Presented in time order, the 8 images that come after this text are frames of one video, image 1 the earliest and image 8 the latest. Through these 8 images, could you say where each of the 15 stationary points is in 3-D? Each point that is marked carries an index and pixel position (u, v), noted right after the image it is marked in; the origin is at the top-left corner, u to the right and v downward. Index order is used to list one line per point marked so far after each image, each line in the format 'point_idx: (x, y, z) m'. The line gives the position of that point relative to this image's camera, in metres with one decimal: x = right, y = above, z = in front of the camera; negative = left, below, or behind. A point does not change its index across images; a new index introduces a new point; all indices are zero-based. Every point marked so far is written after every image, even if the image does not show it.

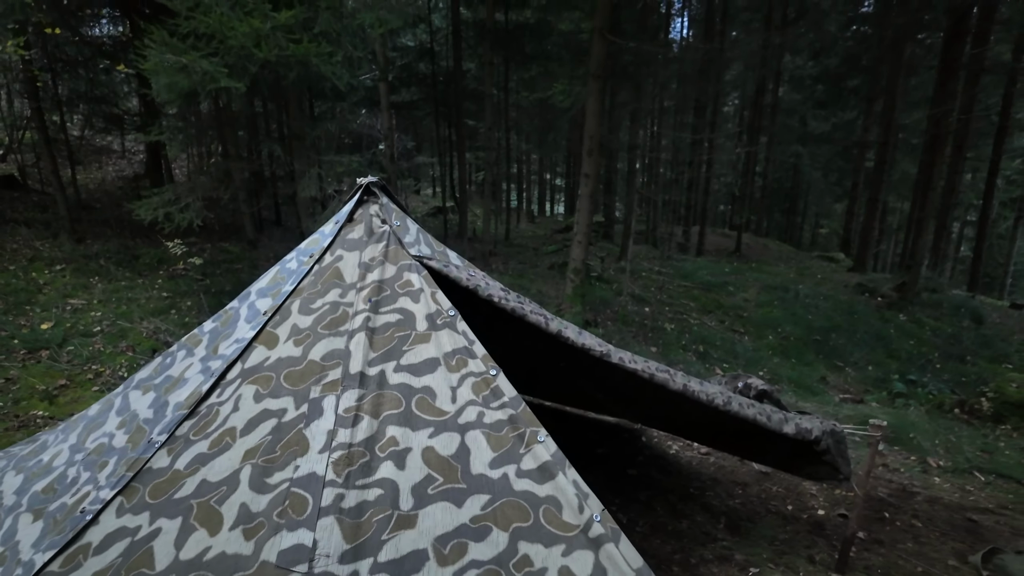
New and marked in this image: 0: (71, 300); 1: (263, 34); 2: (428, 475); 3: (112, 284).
0: (-5.2, -0.1, +7.0) m
1: (-2.6, +2.6, +6.2) m
2: (-0.3, -0.7, +2.3) m
3: (-5.2, +0.1, +7.8) m
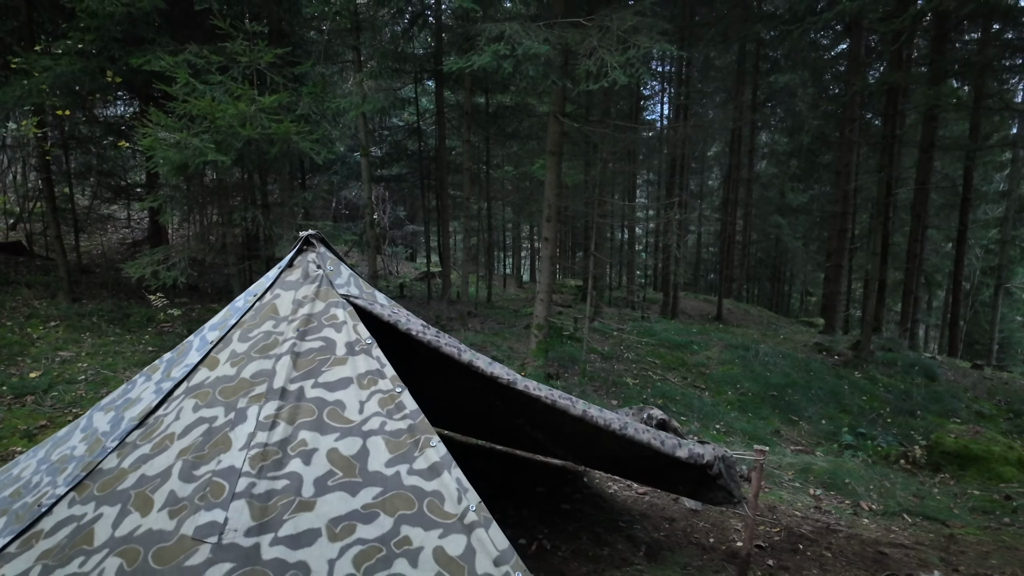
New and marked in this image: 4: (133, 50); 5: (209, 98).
0: (-5.7, -0.8, +7.5) m
1: (-3.1, +2.0, +7.0) m
2: (-0.8, -0.8, +2.7) m
3: (-5.7, -0.7, +8.3) m
4: (-5.0, +3.1, +7.9) m
5: (-3.5, +2.2, +6.9) m
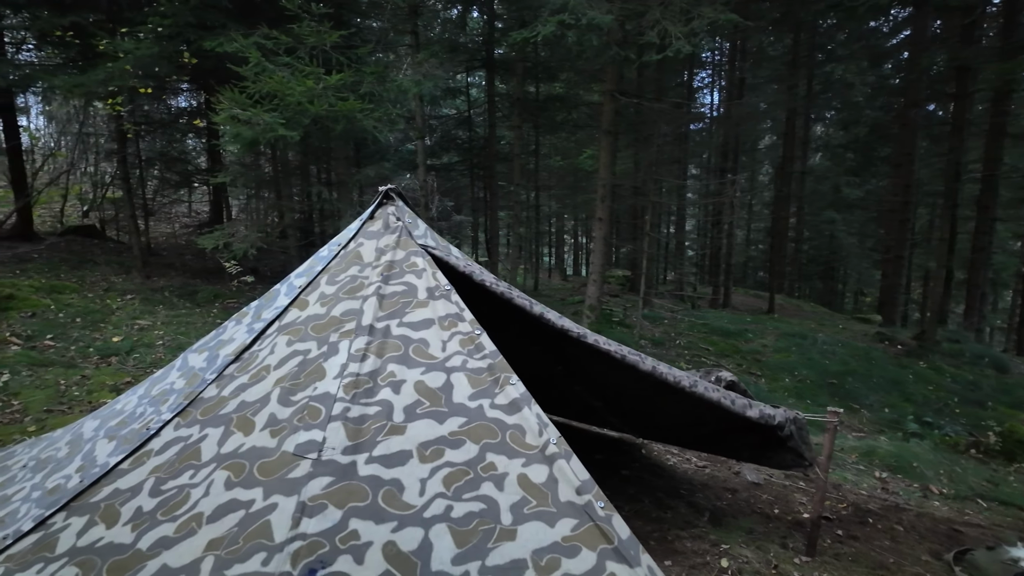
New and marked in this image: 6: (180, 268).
0: (-5.0, -0.4, +7.9) m
1: (-2.4, +2.4, +7.2) m
2: (-0.5, -0.5, +2.8) m
3: (-4.9, -0.3, +8.7) m
4: (-4.2, +3.5, +8.2) m
5: (-2.8, +2.5, +7.2) m
6: (-6.4, +0.4, +11.4) m
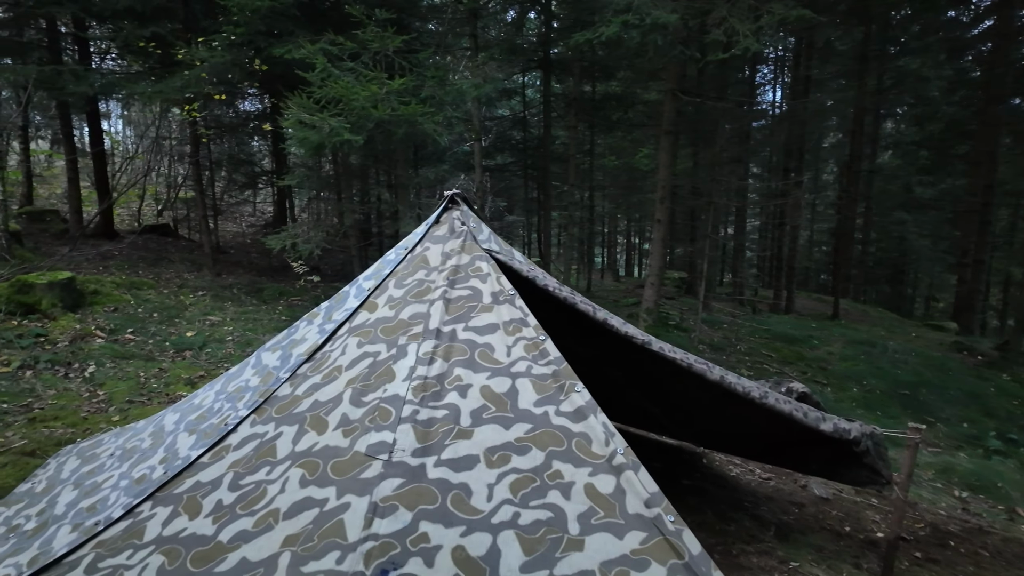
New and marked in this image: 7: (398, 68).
0: (-4.2, -0.4, +8.3) m
1: (-1.7, +2.4, +7.4) m
2: (-0.1, -0.6, +2.9) m
3: (-4.1, -0.3, +9.1) m
4: (-3.4, +3.5, +8.5) m
5: (-2.1, +2.5, +7.4) m
6: (-5.3, +0.4, +11.9) m
7: (-1.7, +3.2, +8.6) m
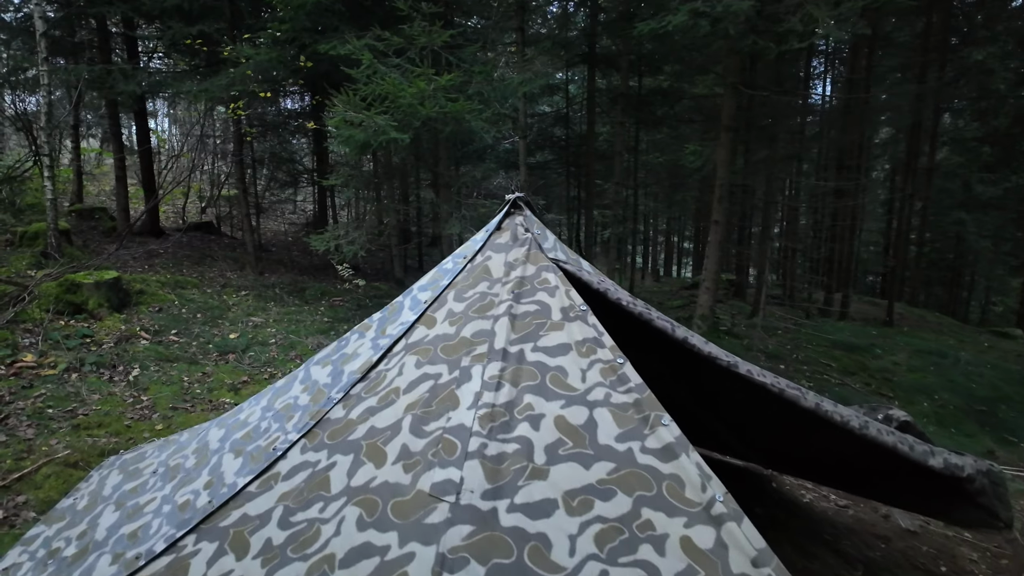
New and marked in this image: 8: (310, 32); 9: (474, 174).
0: (-3.6, -0.4, +8.2) m
1: (-1.0, +2.3, +7.1) m
2: (+0.2, -0.6, +2.5) m
3: (-3.4, -0.3, +9.0) m
4: (-2.7, +3.5, +8.4) m
5: (-1.4, +2.5, +7.1) m
6: (-4.5, +0.4, +11.9) m
7: (-1.0, +3.1, +8.3) m
8: (-2.9, +3.6, +8.5) m
9: (-0.7, +2.1, +10.9) m
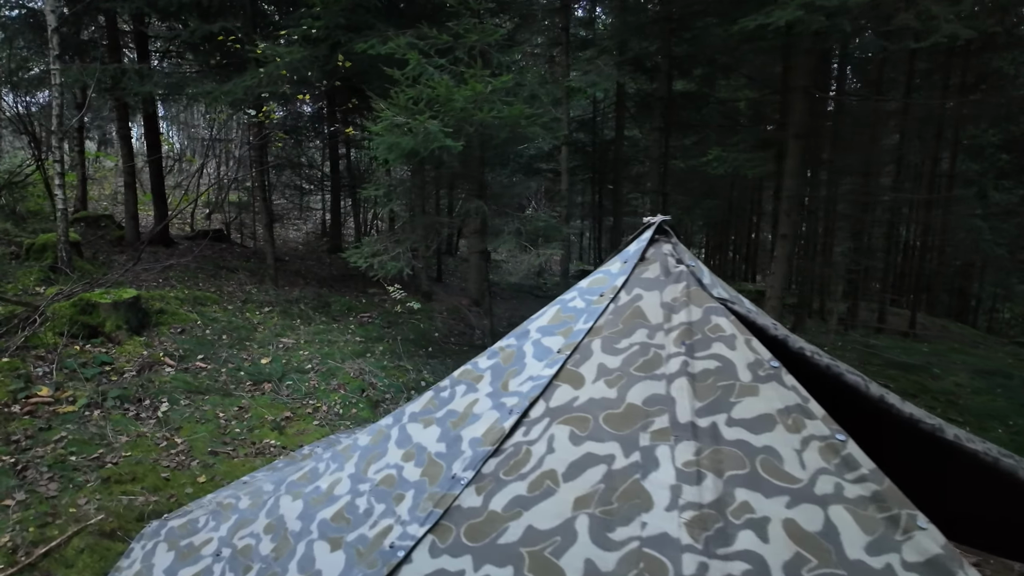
0: (-2.9, -0.6, +7.5) m
1: (-0.4, +2.1, +6.5) m
2: (+0.9, -0.8, +1.9) m
3: (-2.8, -0.5, +8.3) m
4: (-2.0, +3.3, +7.7) m
5: (-0.8, +2.3, +6.5) m
6: (-3.8, +0.2, +11.2) m
7: (-0.3, +2.9, +7.7) m
8: (-2.2, +3.4, +7.8) m
9: (-0.1, +1.8, +10.3) m
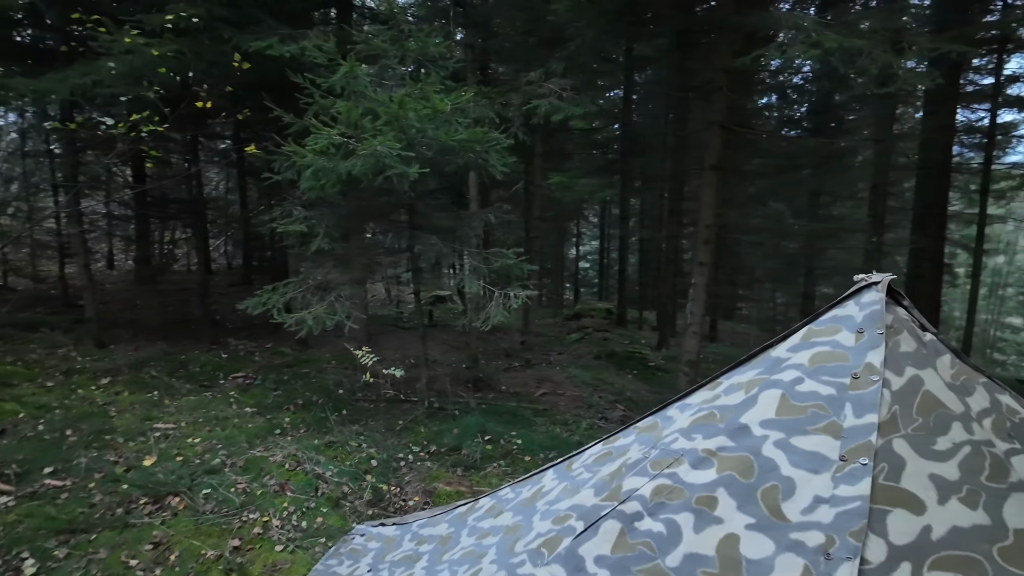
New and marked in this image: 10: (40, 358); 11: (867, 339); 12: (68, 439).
0: (-3.4, -1.3, +5.6) m
1: (-0.8, +1.6, +5.6) m
2: (+2.1, -1.1, +1.6) m
3: (-3.5, -1.2, +6.4) m
4: (-2.8, +2.7, +6.2) m
5: (-1.2, +1.8, +5.4) m
6: (-5.5, -0.6, +8.8) m
7: (-1.2, +2.4, +6.7) m
8: (-3.0, +2.8, +6.2) m
9: (-1.7, +1.2, +9.2) m
10: (-5.5, -0.8, +7.0) m
11: (+1.4, -0.2, +2.4) m
12: (-3.8, -1.3, +5.1) m
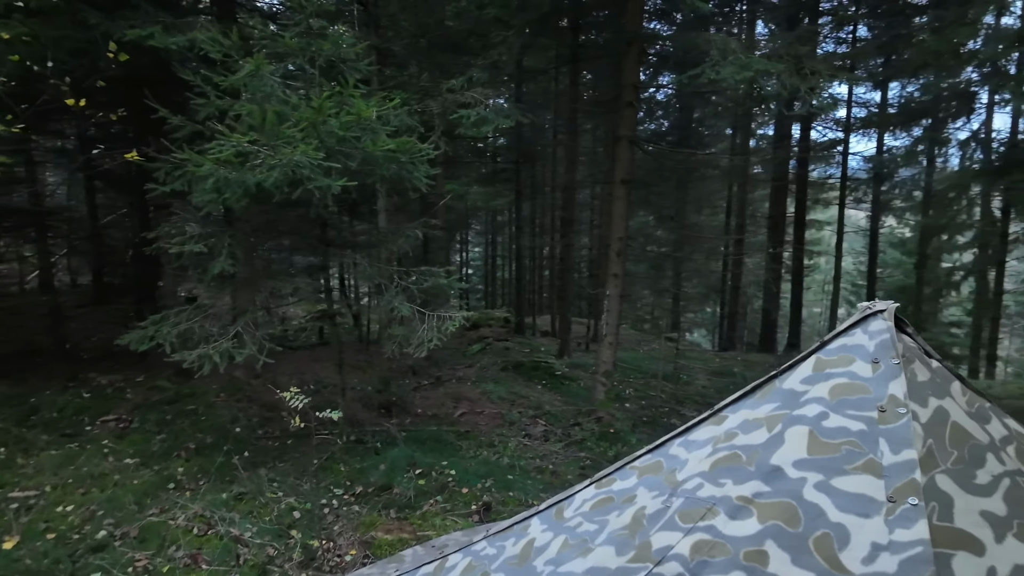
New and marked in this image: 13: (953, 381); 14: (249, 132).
0: (-3.8, -1.6, +4.6) m
1: (-1.4, +1.4, +5.0) m
2: (+2.3, -1.2, +1.7) m
3: (-4.1, -1.5, +5.3) m
4: (-3.5, +2.4, +5.3) m
5: (-1.7, +1.6, +4.8) m
6: (-6.6, -1.0, +7.2) m
7: (-2.0, +2.1, +6.1) m
8: (-3.7, +2.5, +5.2) m
9: (-3.0, +0.9, +8.5) m
10: (-6.2, -1.2, +5.5) m
11: (+1.4, -0.3, +2.3) m
12: (-4.1, -1.5, +3.9) m
13: (+1.7, -0.4, +2.4) m
14: (-2.1, +1.3, +4.7) m
